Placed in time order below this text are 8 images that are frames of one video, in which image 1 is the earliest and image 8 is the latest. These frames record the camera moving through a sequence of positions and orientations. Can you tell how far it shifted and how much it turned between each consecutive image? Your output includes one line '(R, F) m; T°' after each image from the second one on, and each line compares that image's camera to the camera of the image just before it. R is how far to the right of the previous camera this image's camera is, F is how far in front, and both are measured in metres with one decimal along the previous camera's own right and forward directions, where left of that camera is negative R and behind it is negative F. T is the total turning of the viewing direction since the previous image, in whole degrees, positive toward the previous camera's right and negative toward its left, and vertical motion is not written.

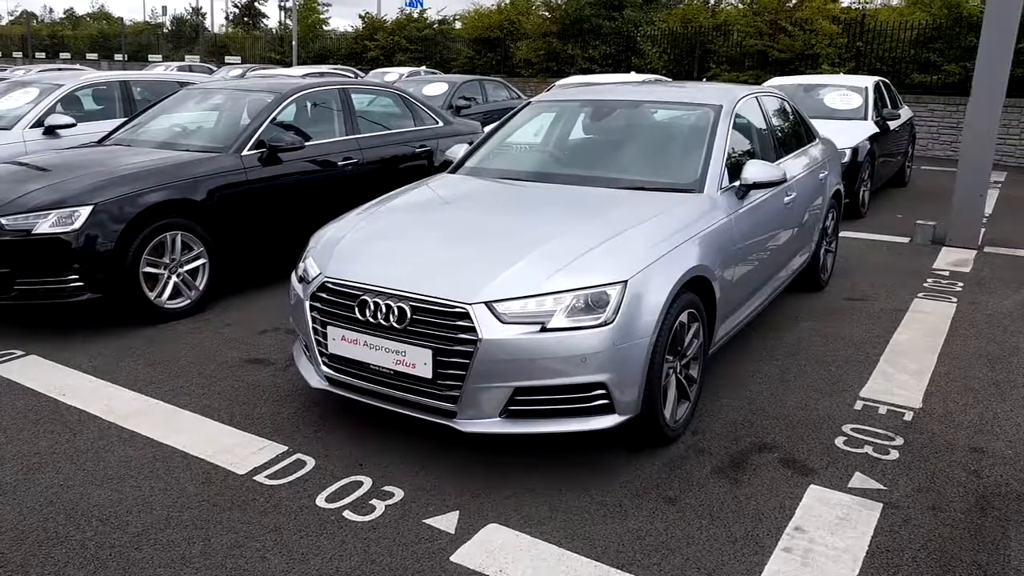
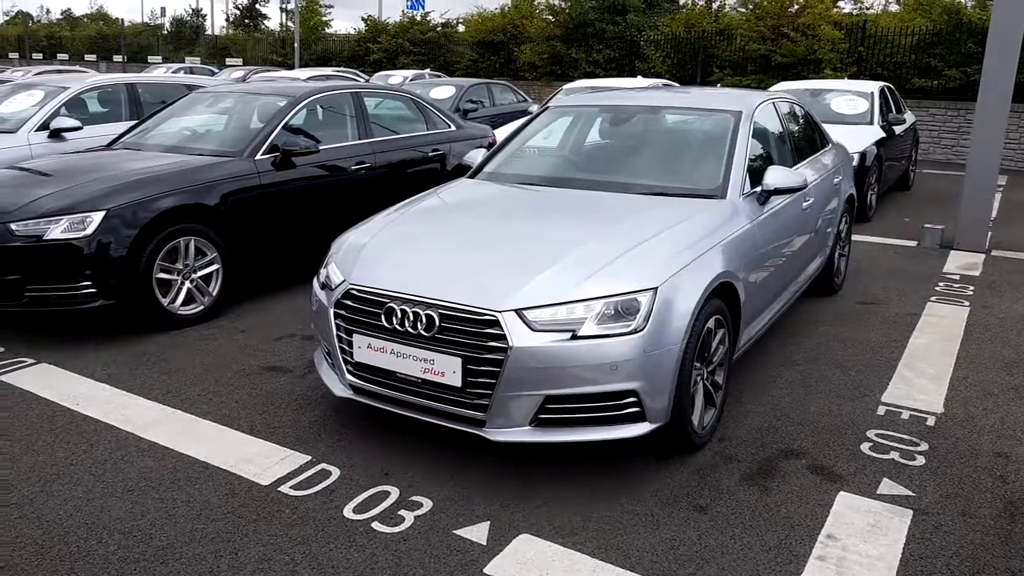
(-0.1, 0.0) m; 0°
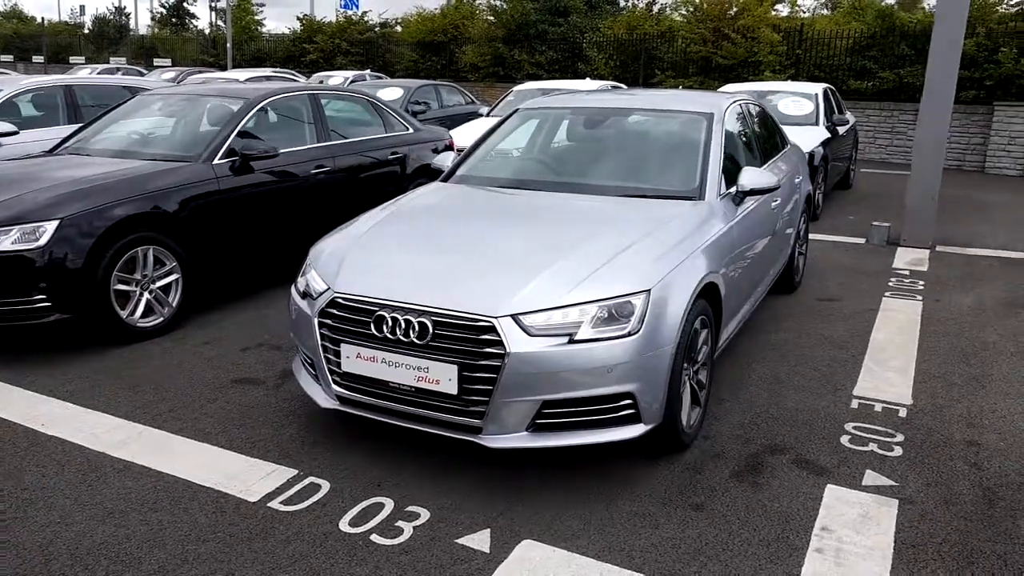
(-0.2, 0.0) m; +4°
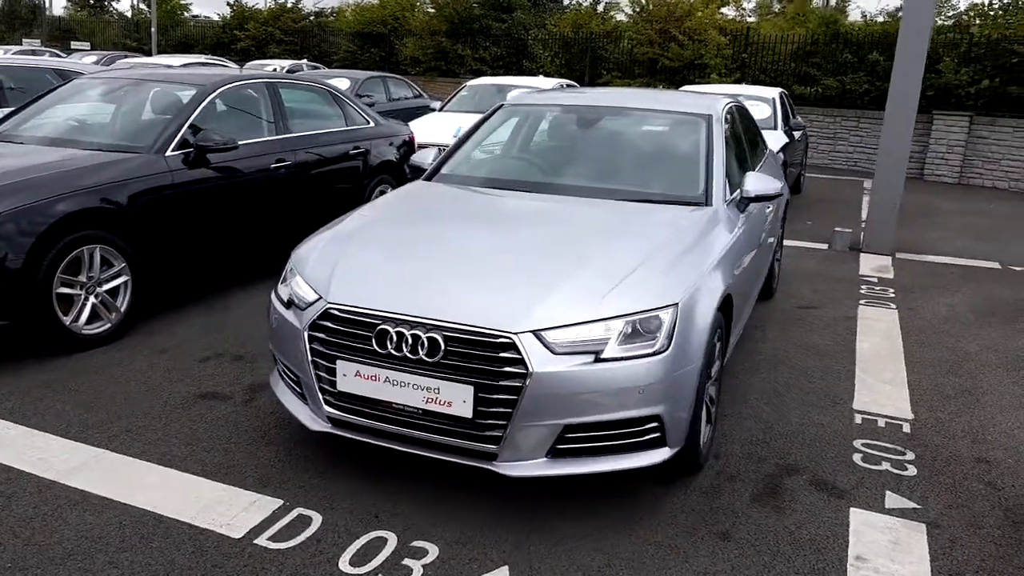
(-0.3, +0.3) m; +5°
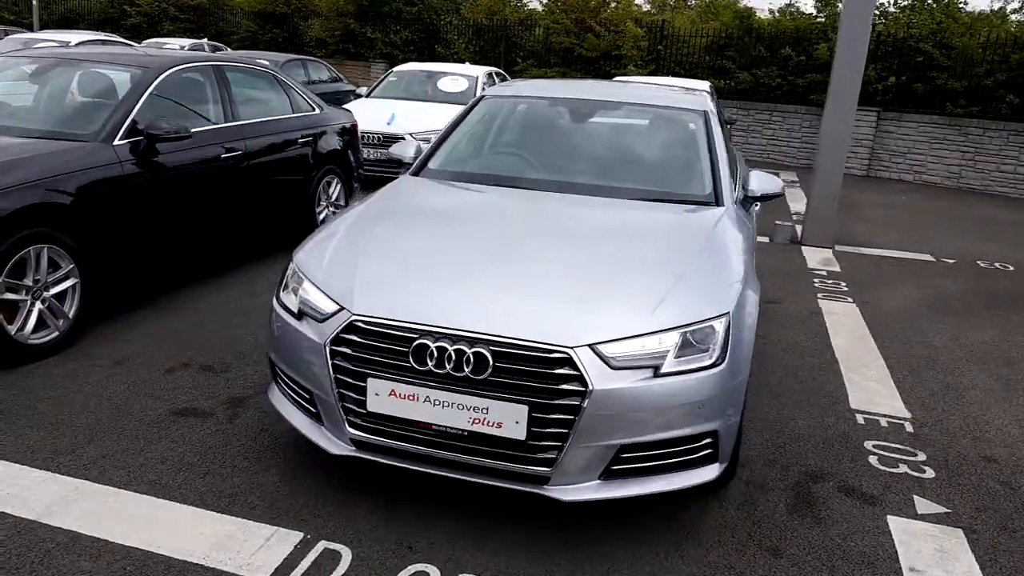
(-0.5, +0.2) m; +7°
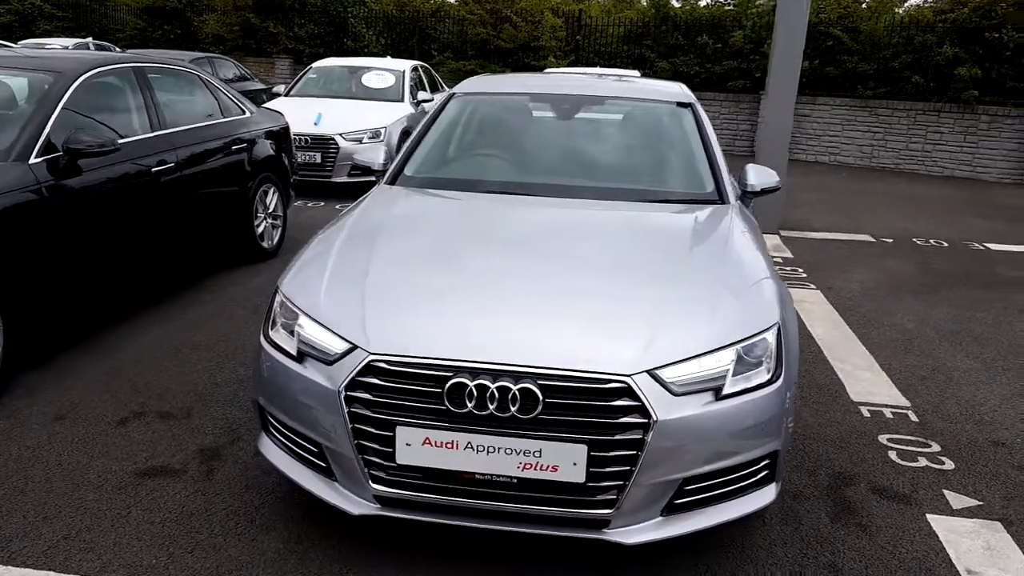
(-0.4, +0.3) m; +6°
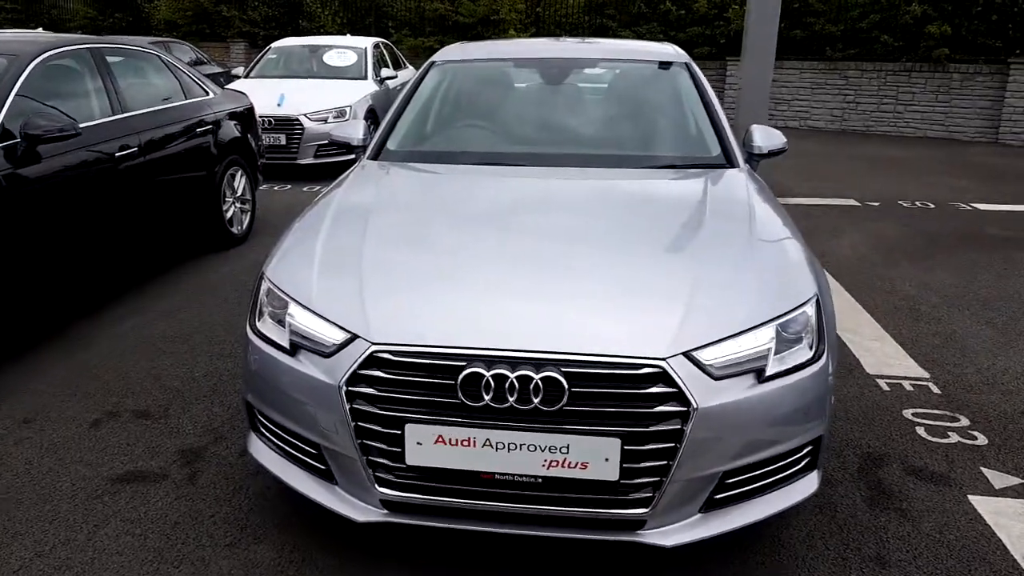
(-0.1, +0.3) m; +2°
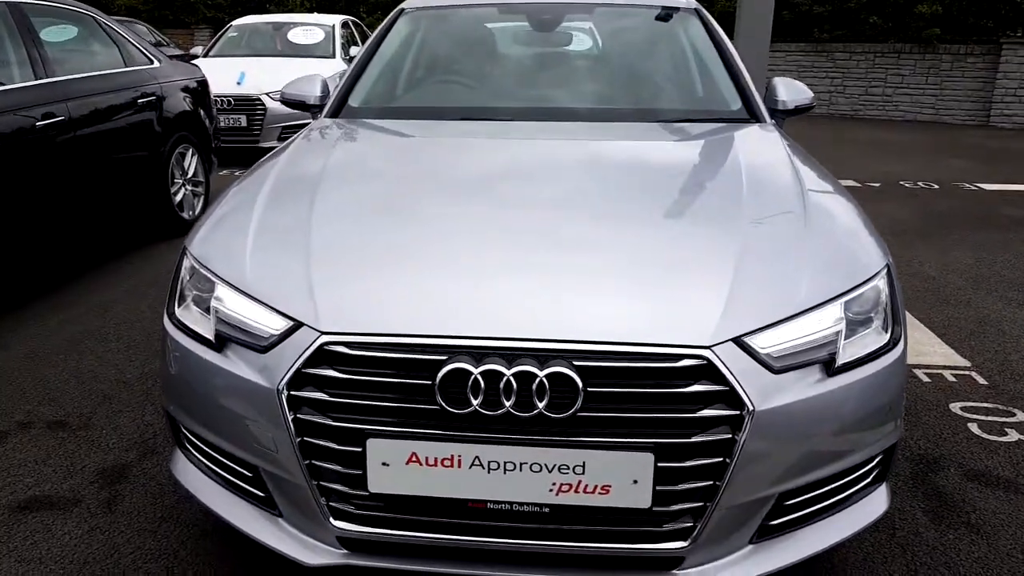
(0.0, +0.5) m; +2°
